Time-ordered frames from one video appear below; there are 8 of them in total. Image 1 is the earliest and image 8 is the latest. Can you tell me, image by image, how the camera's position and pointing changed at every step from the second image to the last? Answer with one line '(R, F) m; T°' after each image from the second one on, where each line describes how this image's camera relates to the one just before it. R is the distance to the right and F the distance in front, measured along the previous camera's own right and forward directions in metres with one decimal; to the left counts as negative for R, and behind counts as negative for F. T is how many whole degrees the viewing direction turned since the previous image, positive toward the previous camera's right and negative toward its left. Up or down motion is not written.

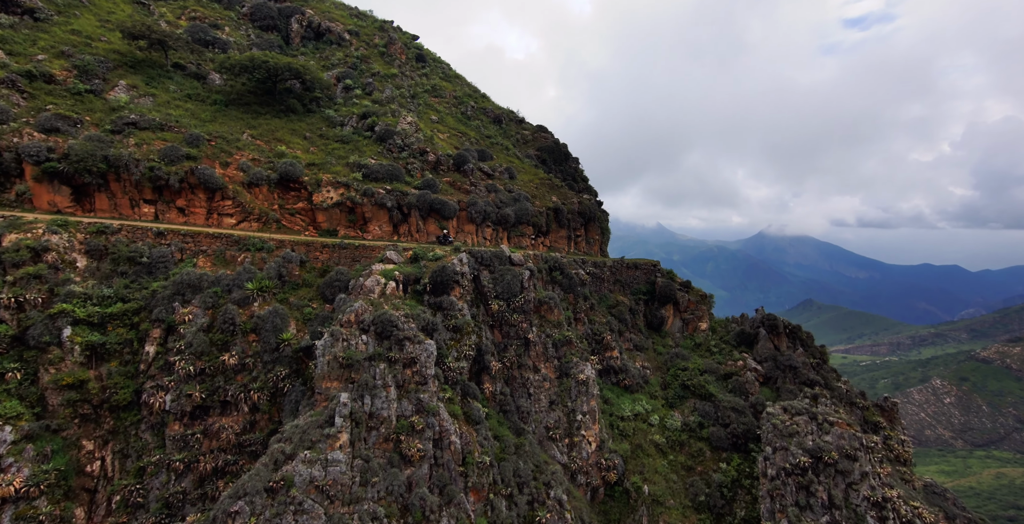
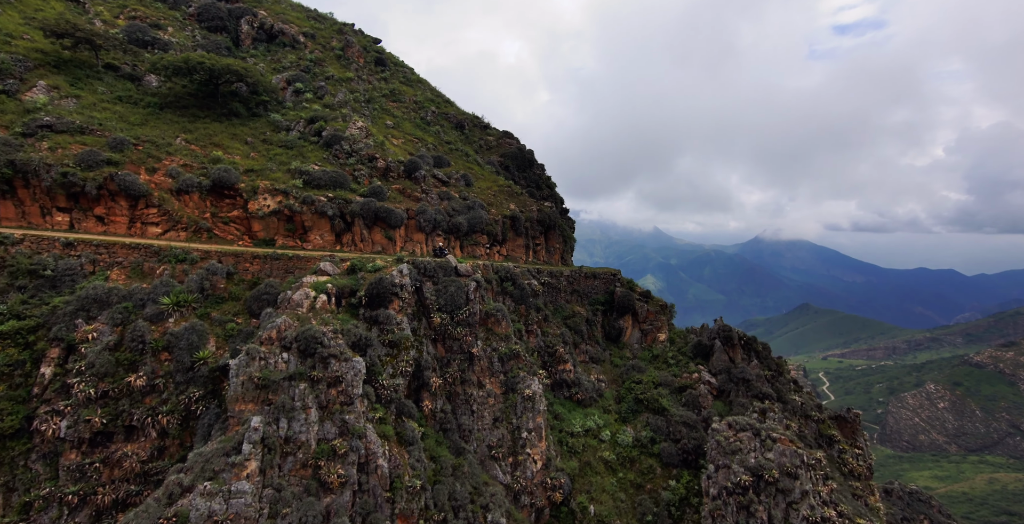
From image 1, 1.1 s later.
(+3.7, +1.6) m; 0°
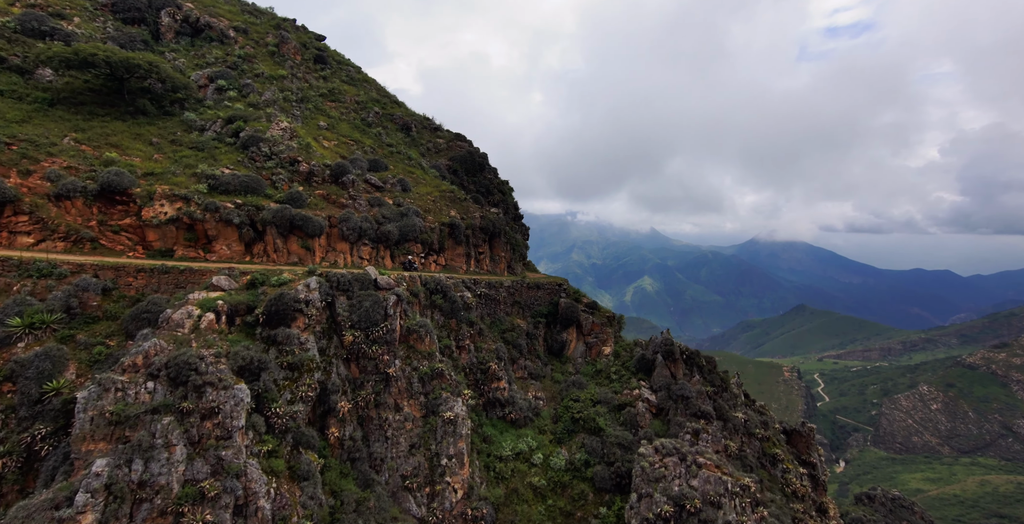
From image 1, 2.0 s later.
(+5.0, +2.9) m; 0°
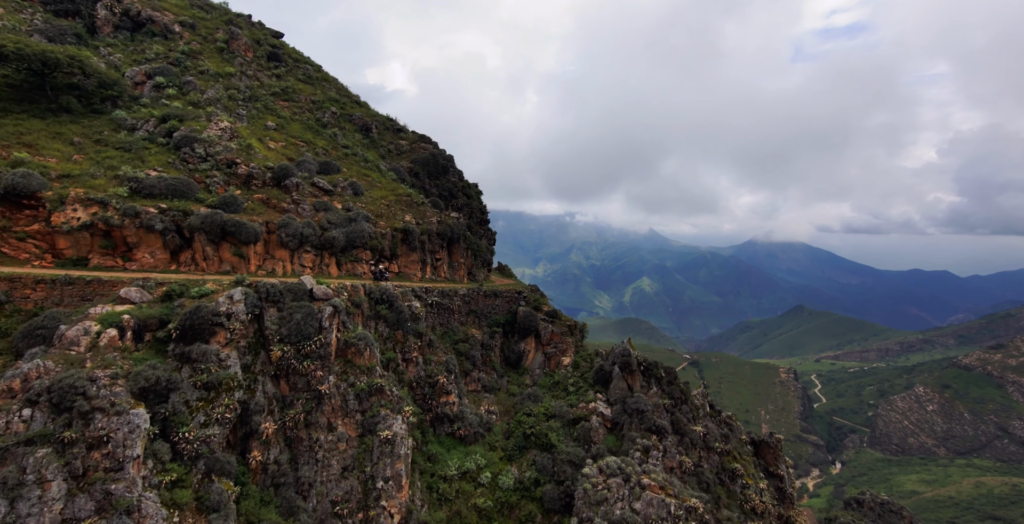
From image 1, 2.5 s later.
(+3.5, +2.1) m; 0°
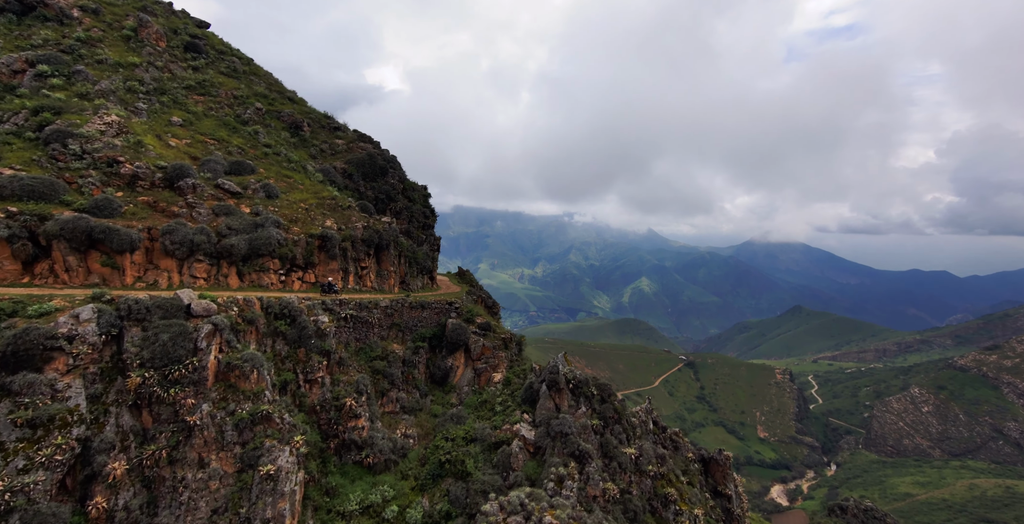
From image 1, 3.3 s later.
(+5.7, +3.5) m; 0°
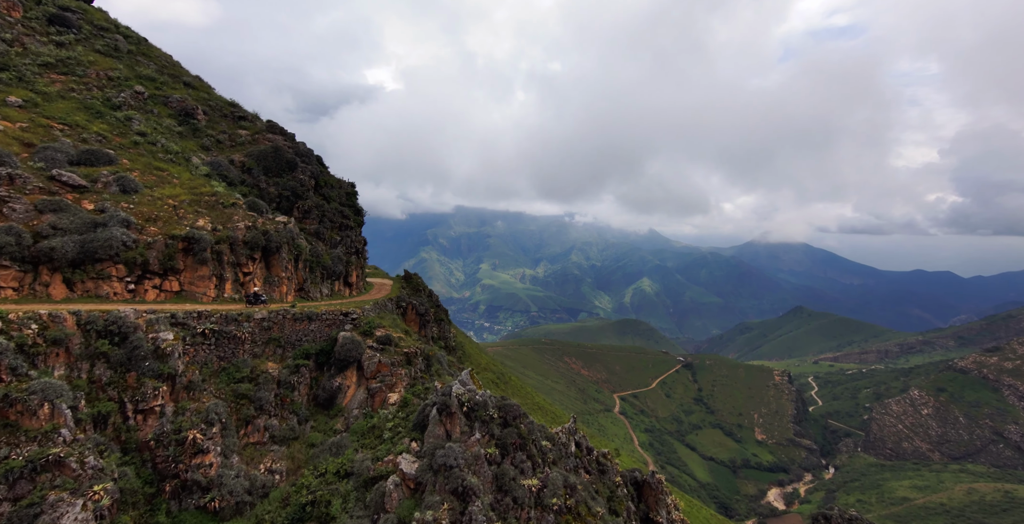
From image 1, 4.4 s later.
(+7.4, +5.3) m; 0°
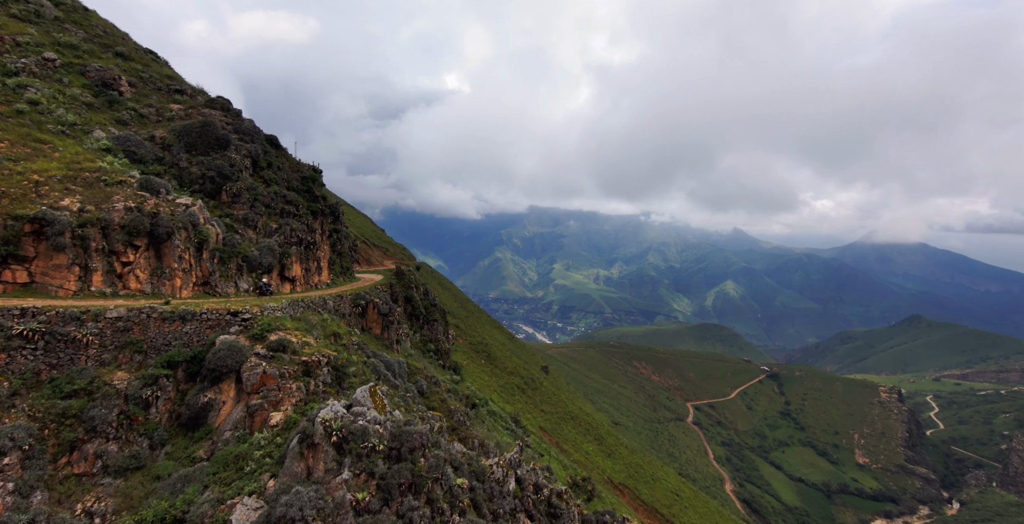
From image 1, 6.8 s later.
(+9.2, +9.9) m; -9°
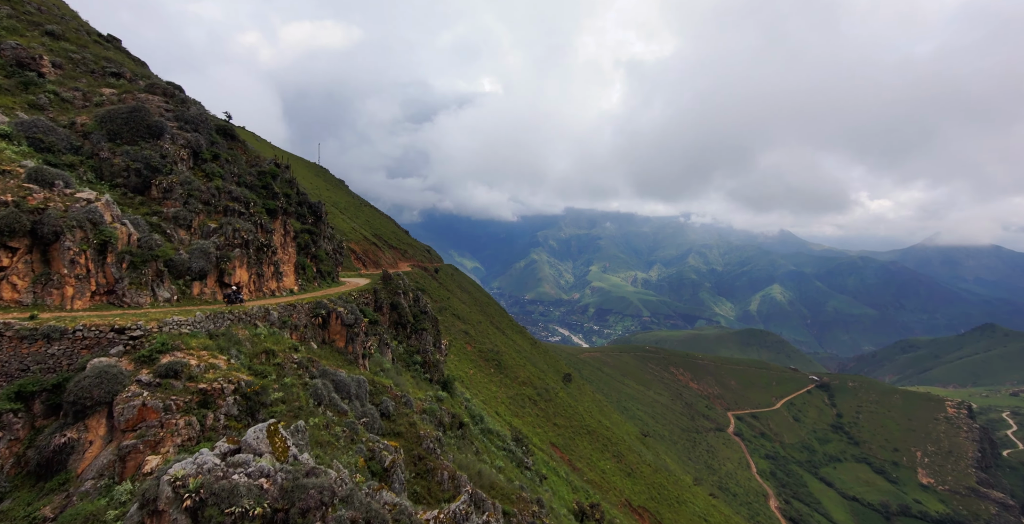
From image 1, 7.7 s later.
(+4.6, +7.2) m; -4°
